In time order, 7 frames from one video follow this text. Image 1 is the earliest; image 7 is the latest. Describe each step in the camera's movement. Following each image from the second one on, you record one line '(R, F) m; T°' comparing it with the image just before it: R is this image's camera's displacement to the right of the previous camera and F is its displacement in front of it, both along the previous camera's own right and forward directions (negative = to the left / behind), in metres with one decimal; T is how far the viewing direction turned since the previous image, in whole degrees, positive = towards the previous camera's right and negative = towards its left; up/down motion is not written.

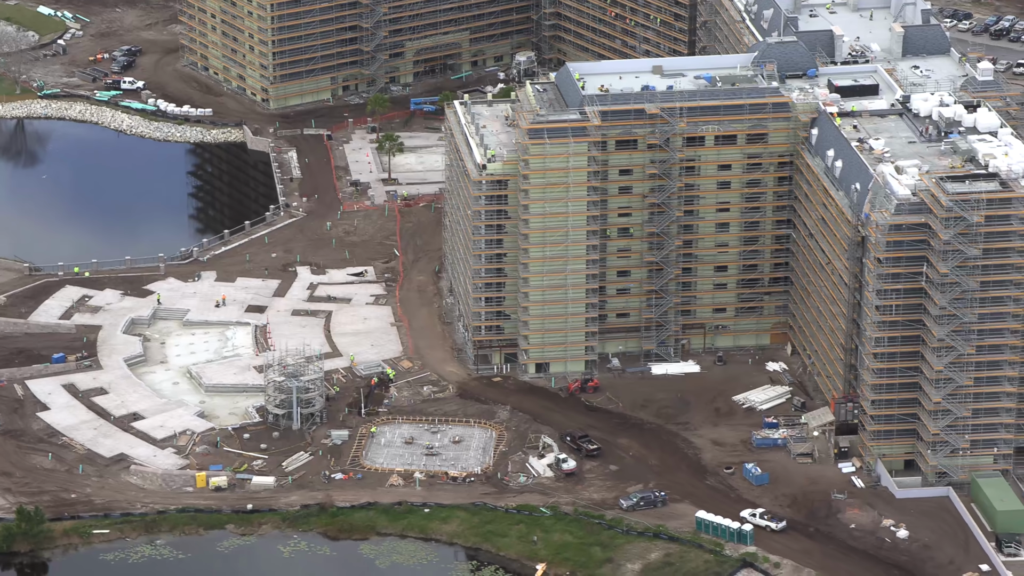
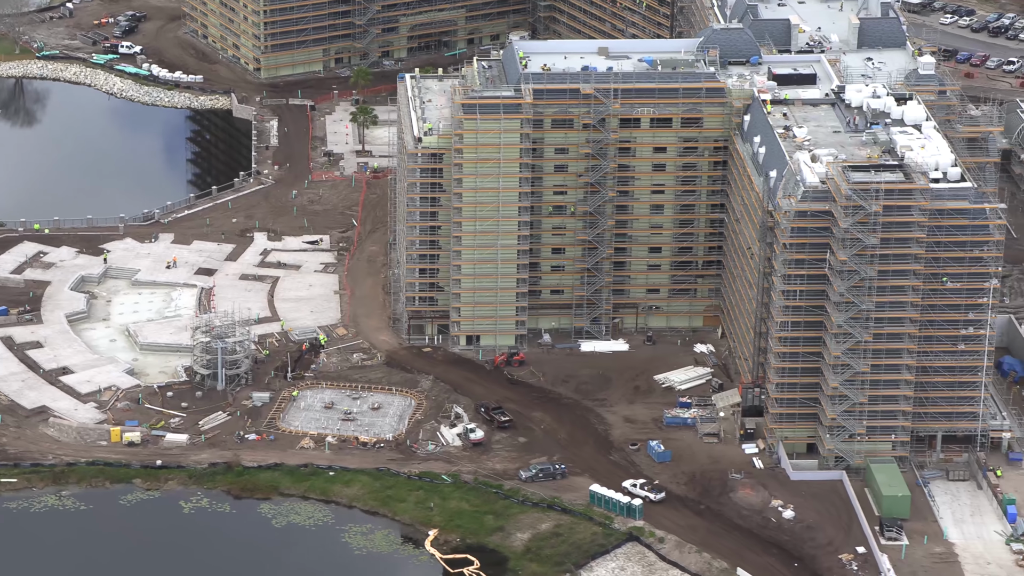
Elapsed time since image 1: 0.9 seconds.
(+12.6, -3.2) m; -1°
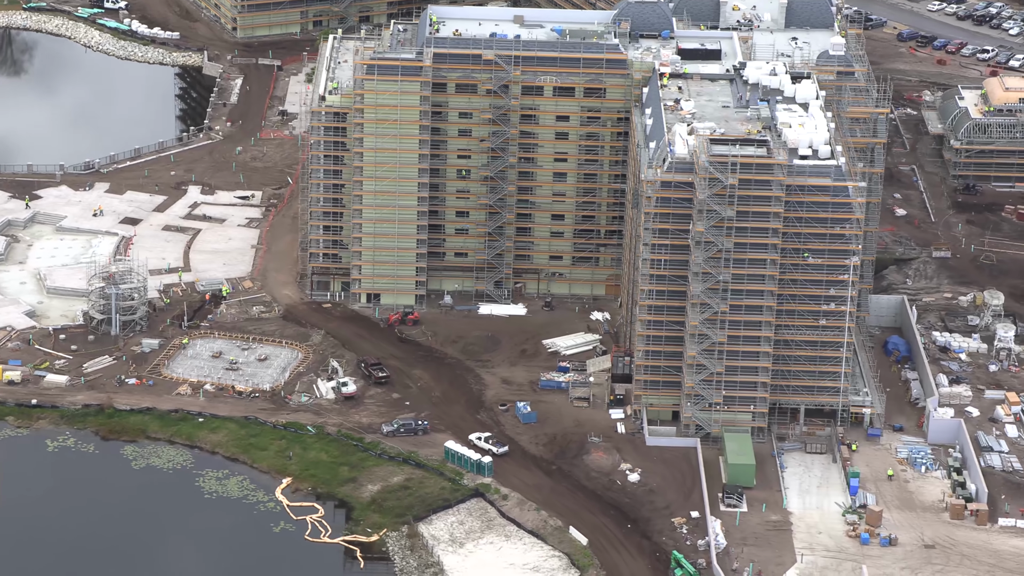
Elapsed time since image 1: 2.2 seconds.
(+17.3, -3.4) m; -1°
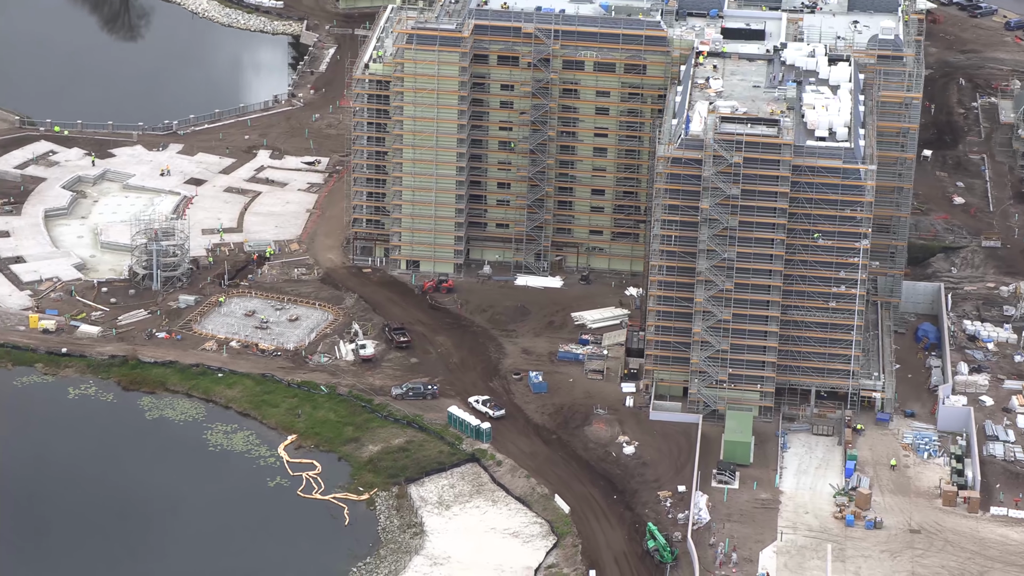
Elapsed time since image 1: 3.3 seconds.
(+14.3, -1.7) m; -4°
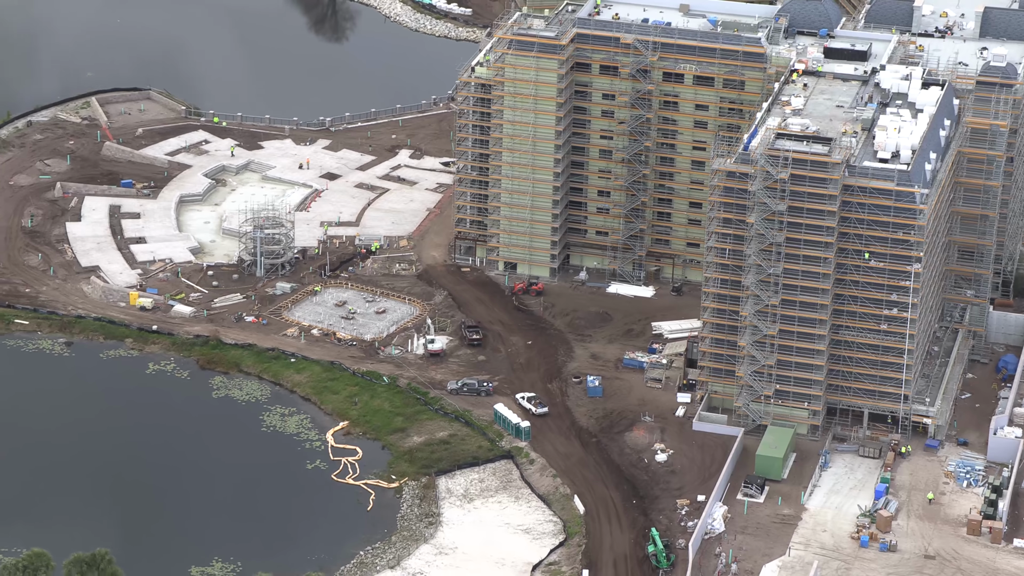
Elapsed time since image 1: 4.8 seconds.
(+21.4, -2.1) m; -8°
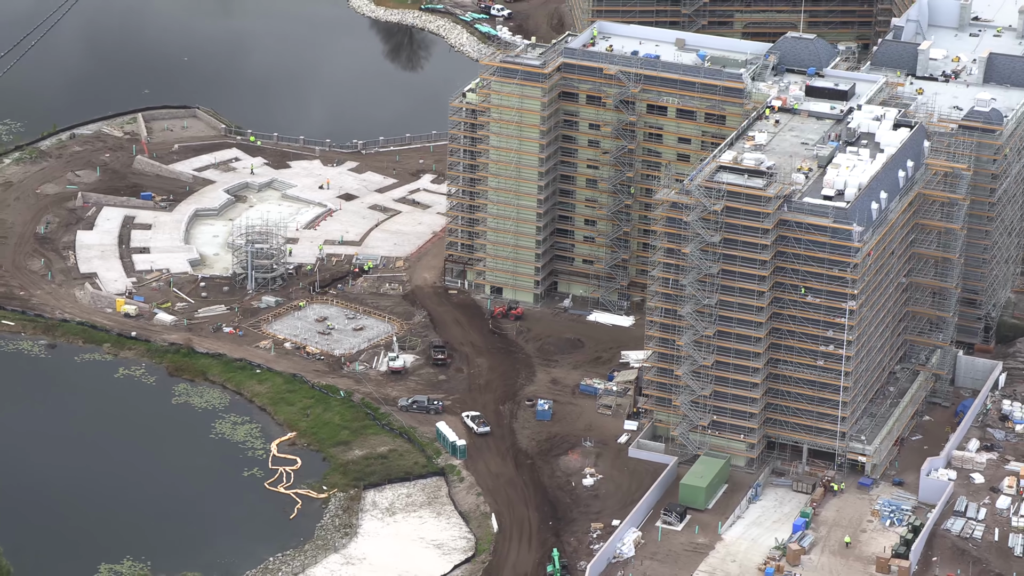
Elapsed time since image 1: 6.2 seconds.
(+19.8, -2.3) m; -4°
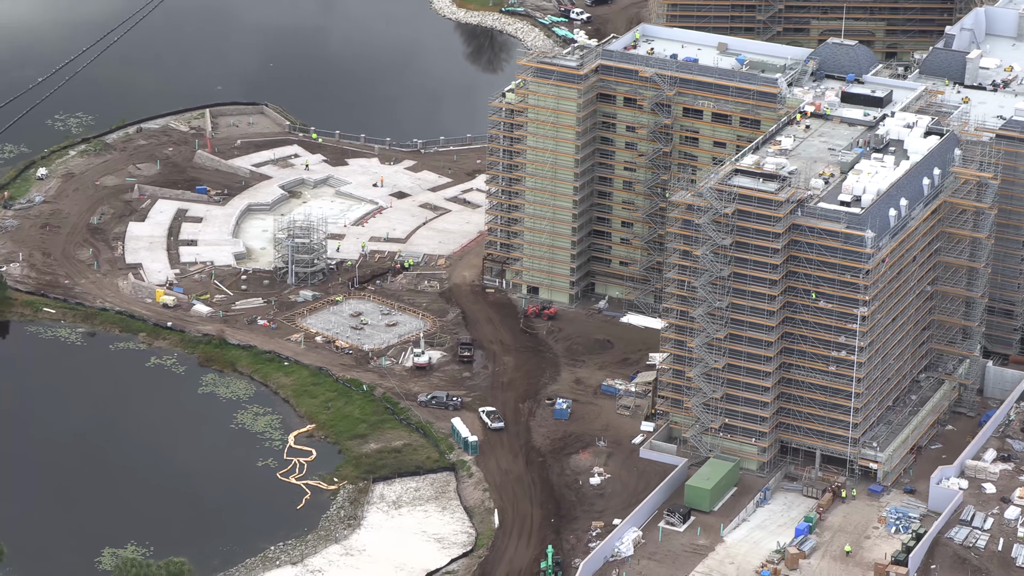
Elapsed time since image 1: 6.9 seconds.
(+9.9, -0.9) m; -3°
